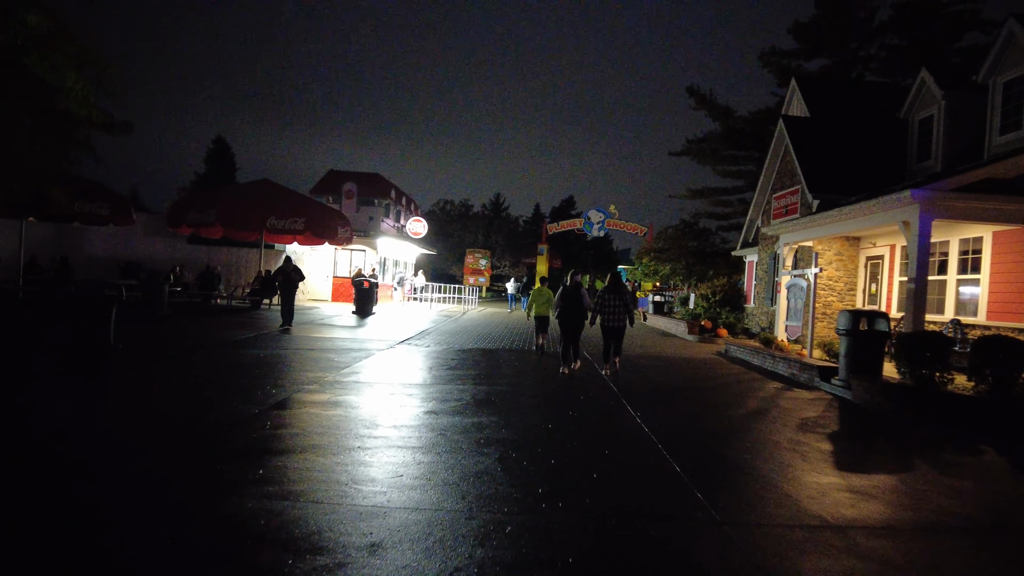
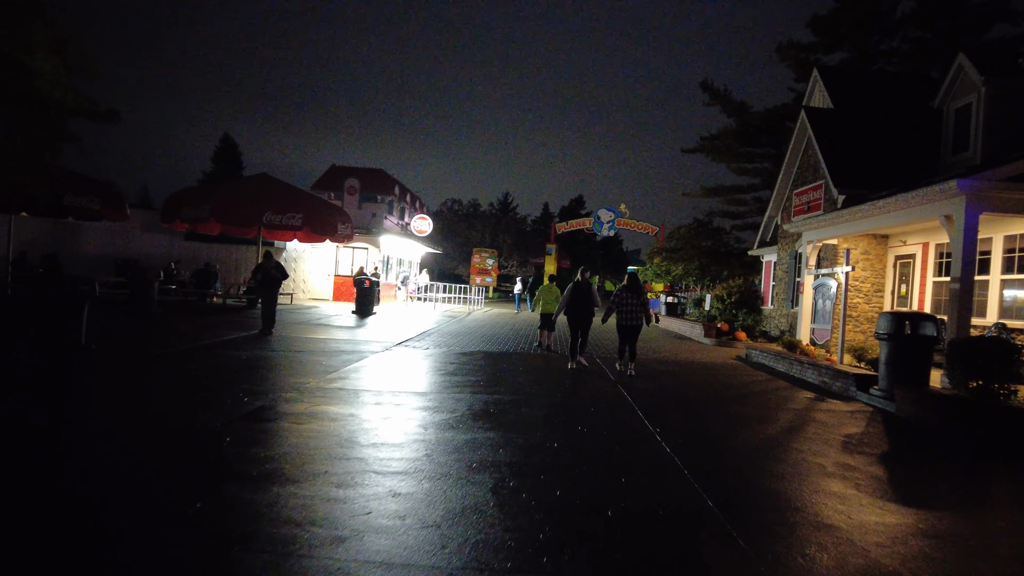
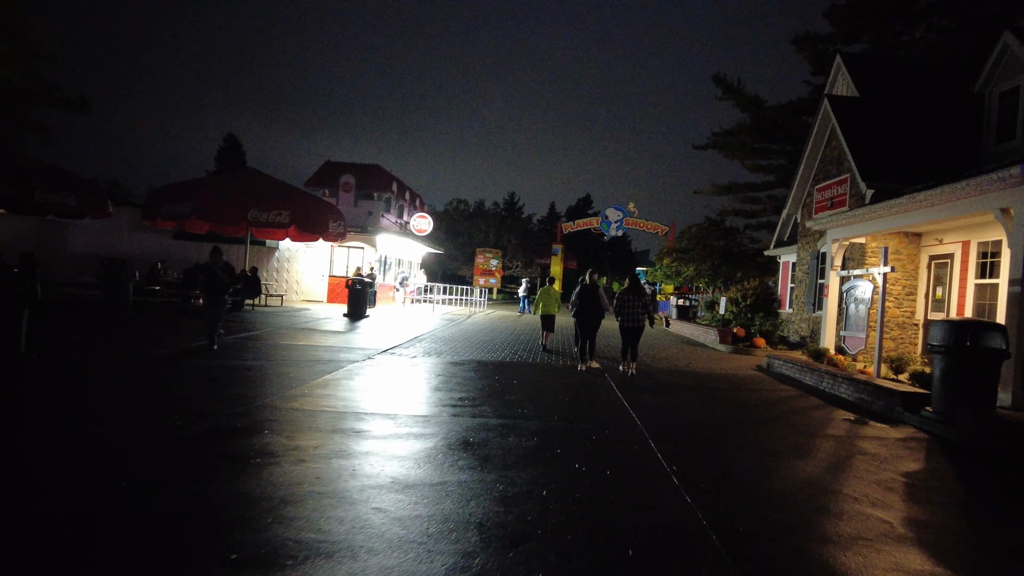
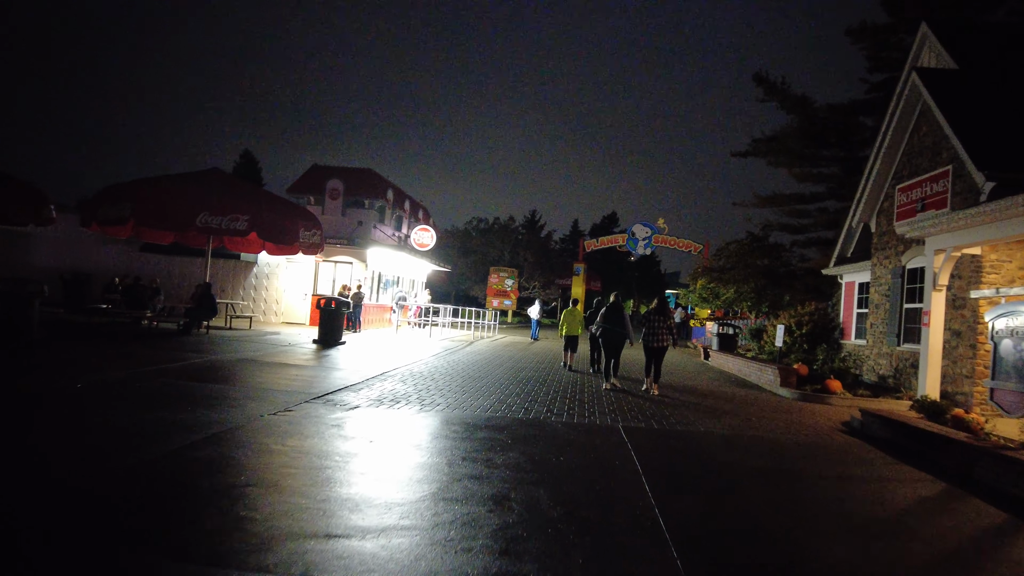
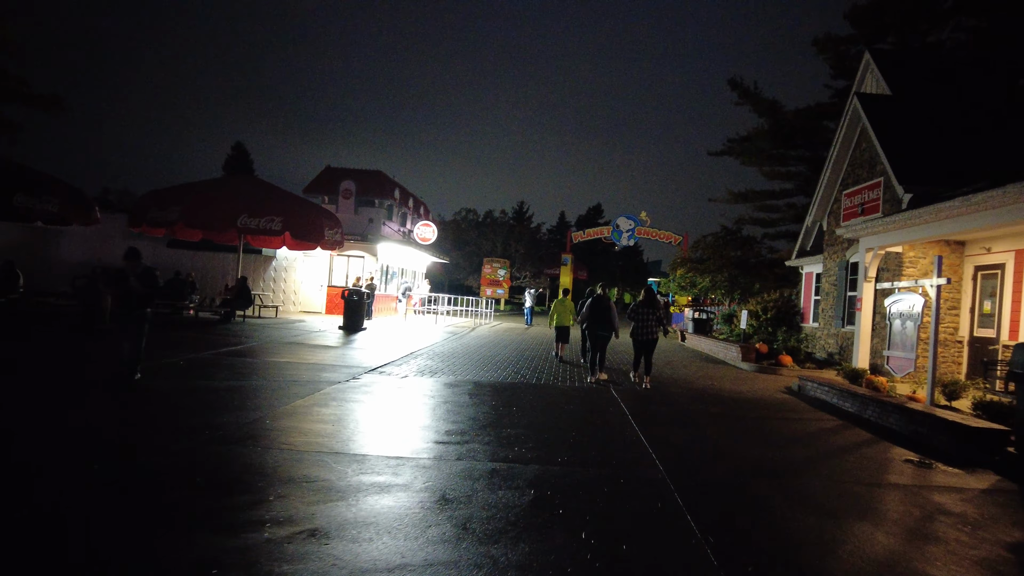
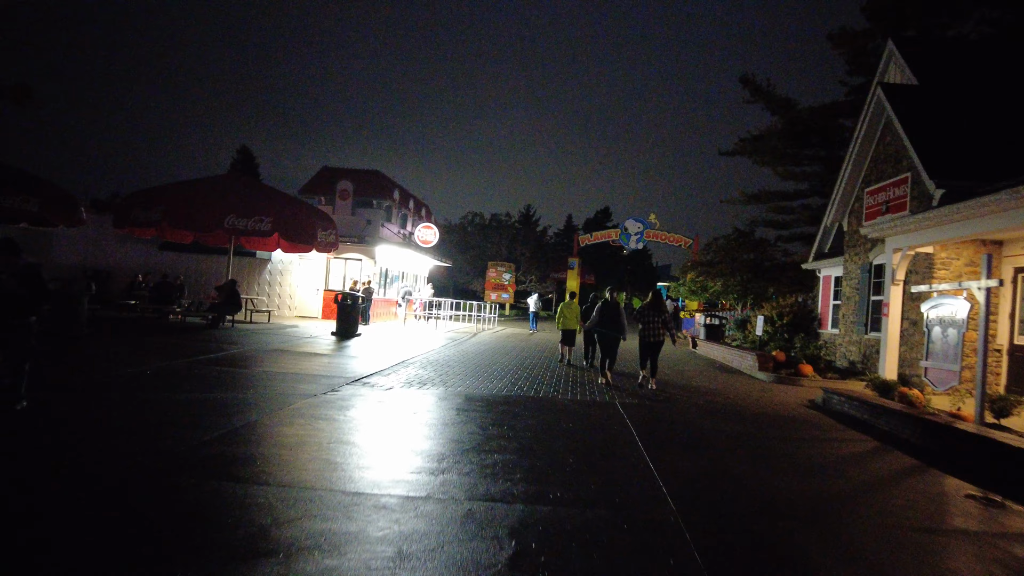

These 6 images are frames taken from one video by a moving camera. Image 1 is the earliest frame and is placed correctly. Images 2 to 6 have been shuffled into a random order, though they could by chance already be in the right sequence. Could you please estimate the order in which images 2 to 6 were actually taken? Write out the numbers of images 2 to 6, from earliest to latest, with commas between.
2, 3, 5, 6, 4
